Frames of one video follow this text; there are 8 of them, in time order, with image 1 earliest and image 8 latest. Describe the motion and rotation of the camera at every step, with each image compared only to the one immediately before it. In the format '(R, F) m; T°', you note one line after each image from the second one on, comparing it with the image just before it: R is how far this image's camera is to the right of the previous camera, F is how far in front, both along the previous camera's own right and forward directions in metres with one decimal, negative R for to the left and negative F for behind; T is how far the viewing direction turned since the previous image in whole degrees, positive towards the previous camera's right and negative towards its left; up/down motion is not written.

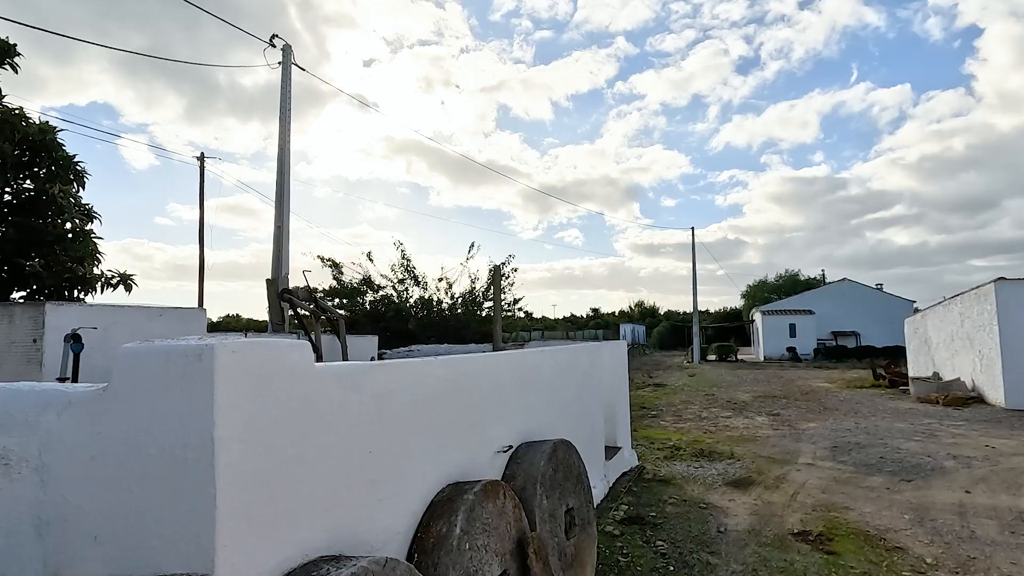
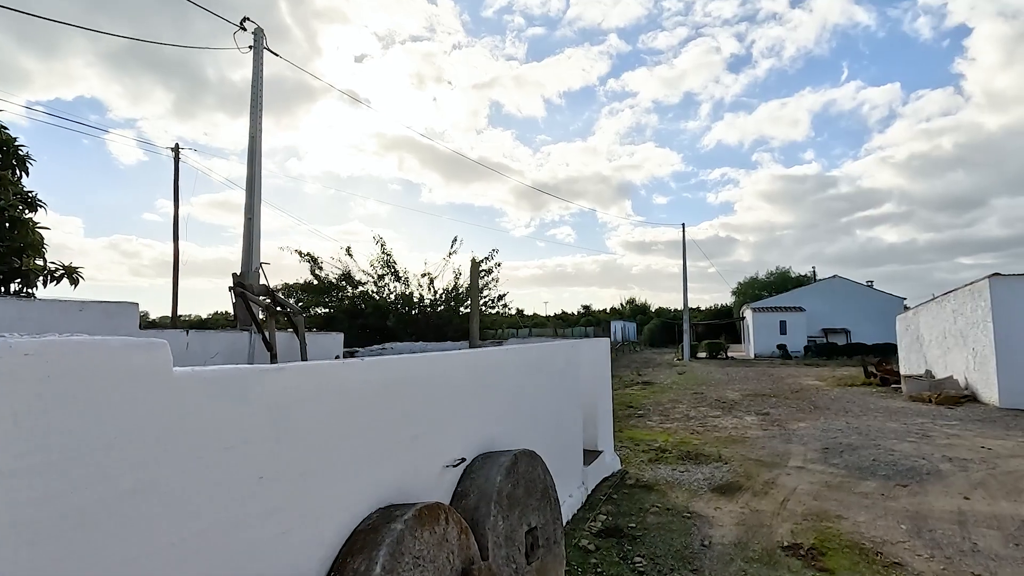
(+0.2, +0.4) m; +1°
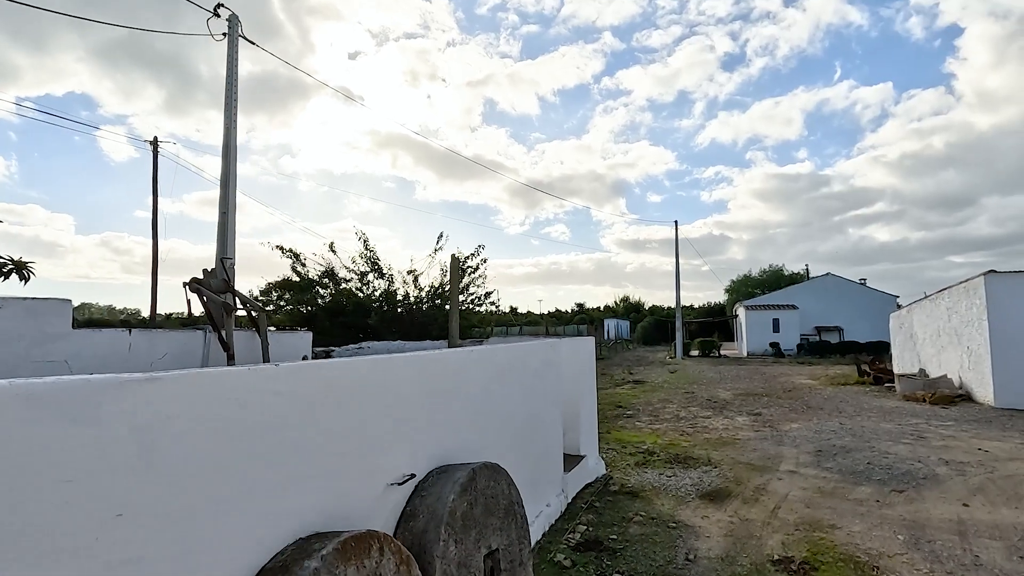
(+0.2, +0.3) m; +1°
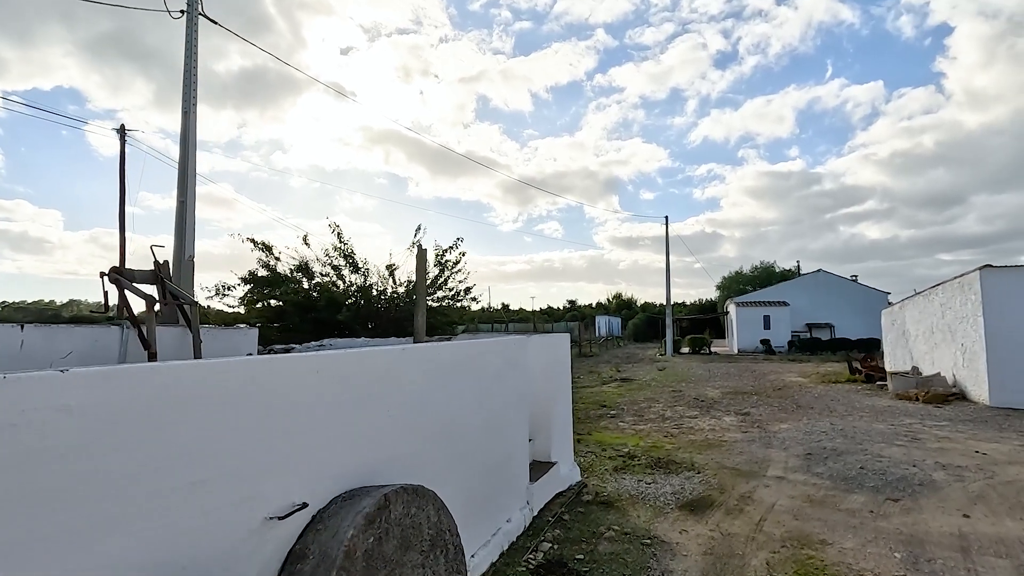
(+0.2, +0.5) m; +1°
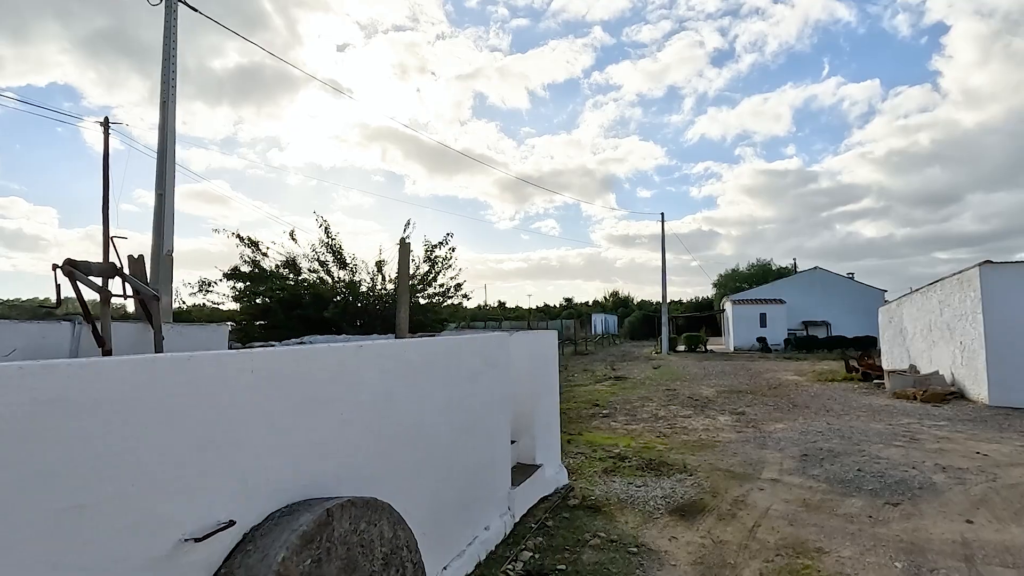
(+0.1, +0.3) m; 0°
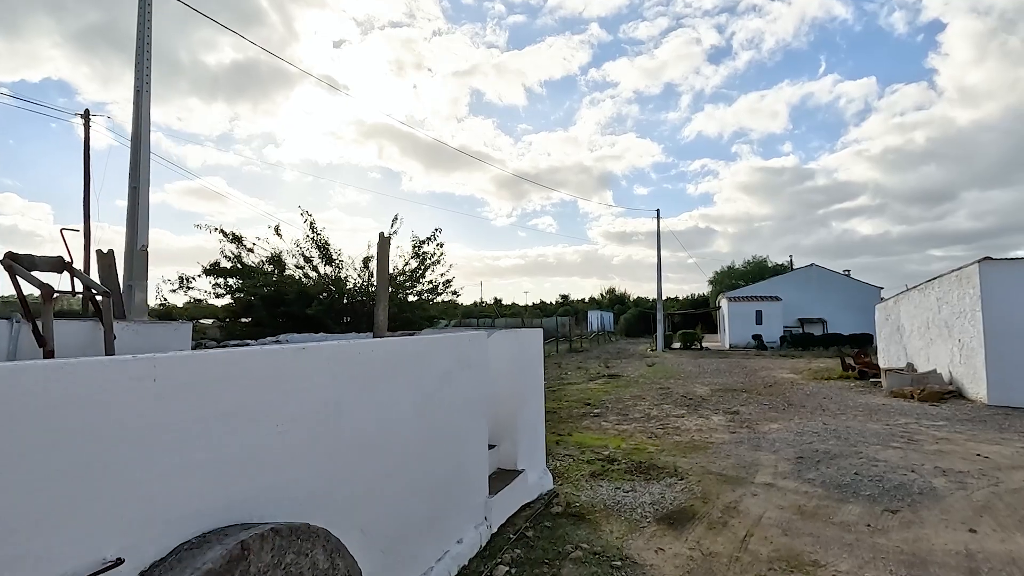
(+0.1, +0.3) m; 0°
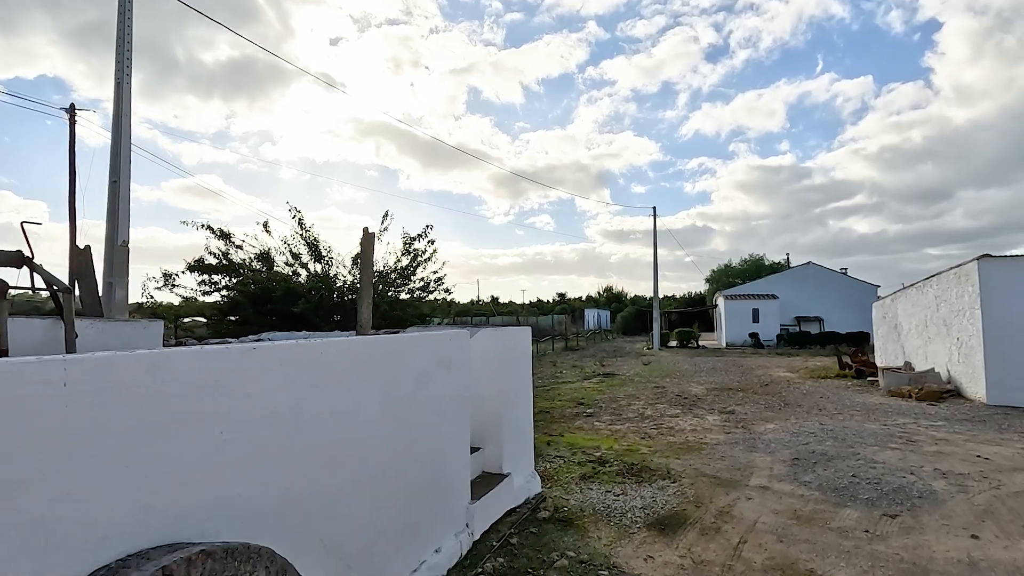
(+0.1, +0.2) m; 0°
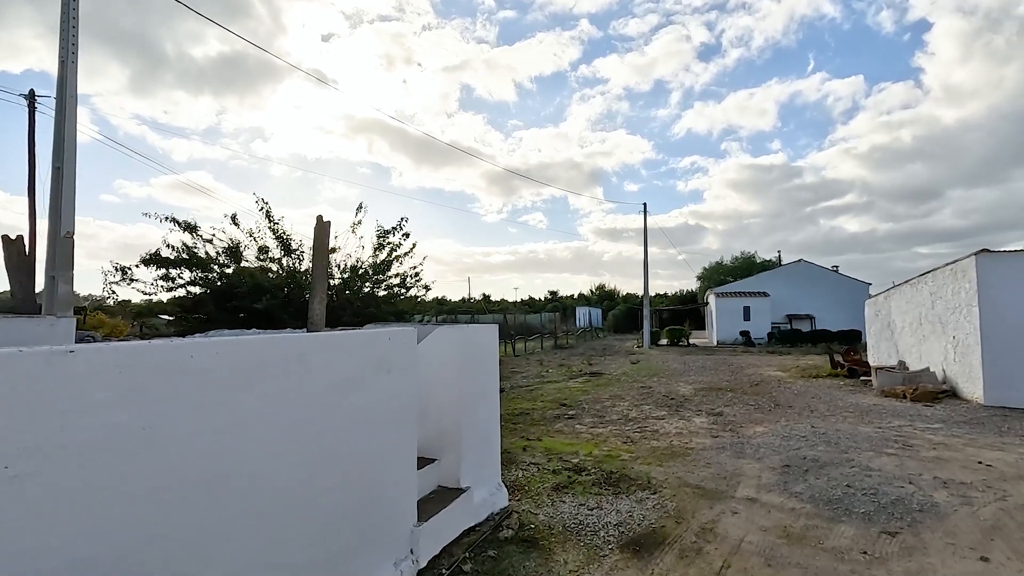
(+0.2, +0.5) m; +1°
